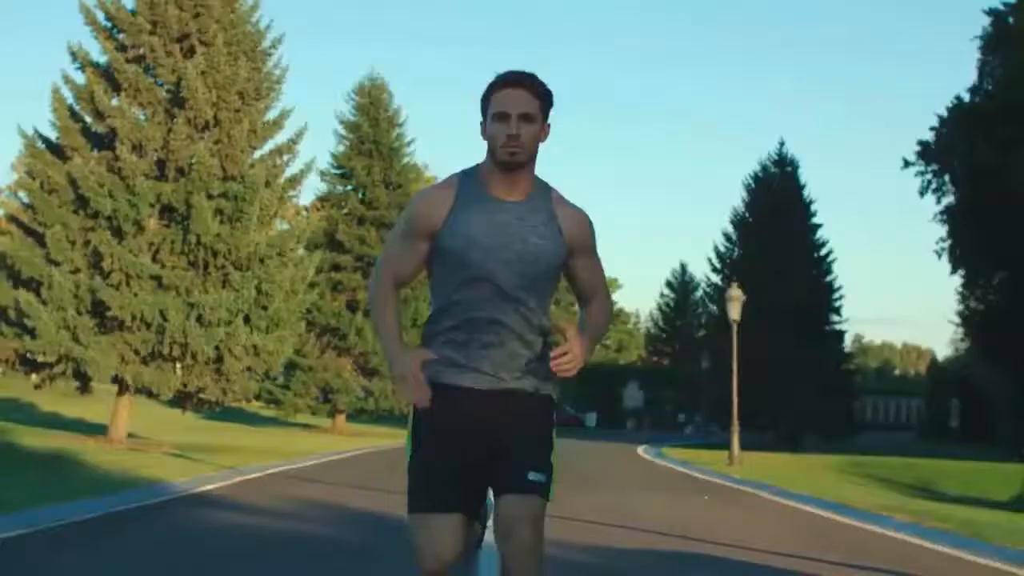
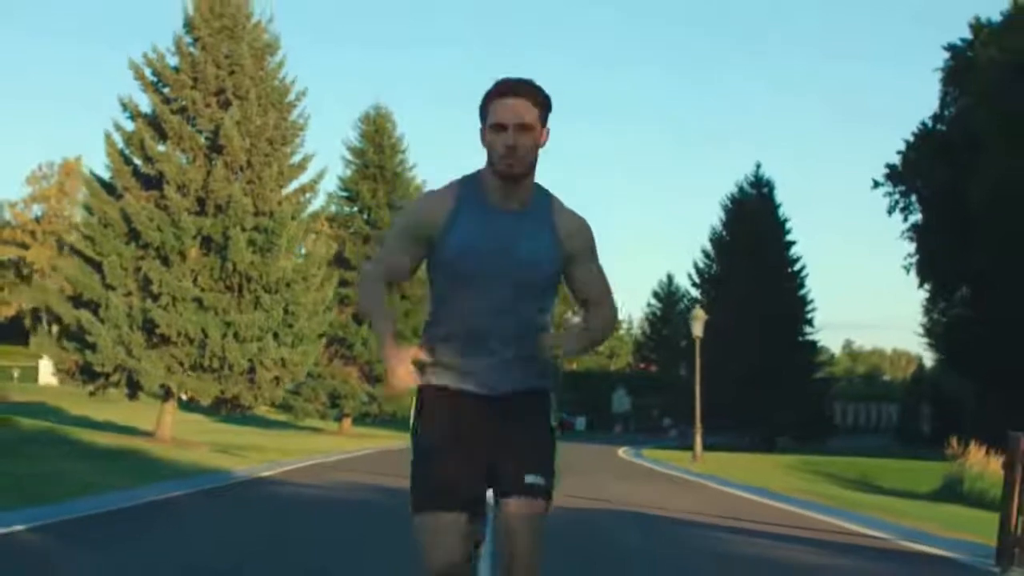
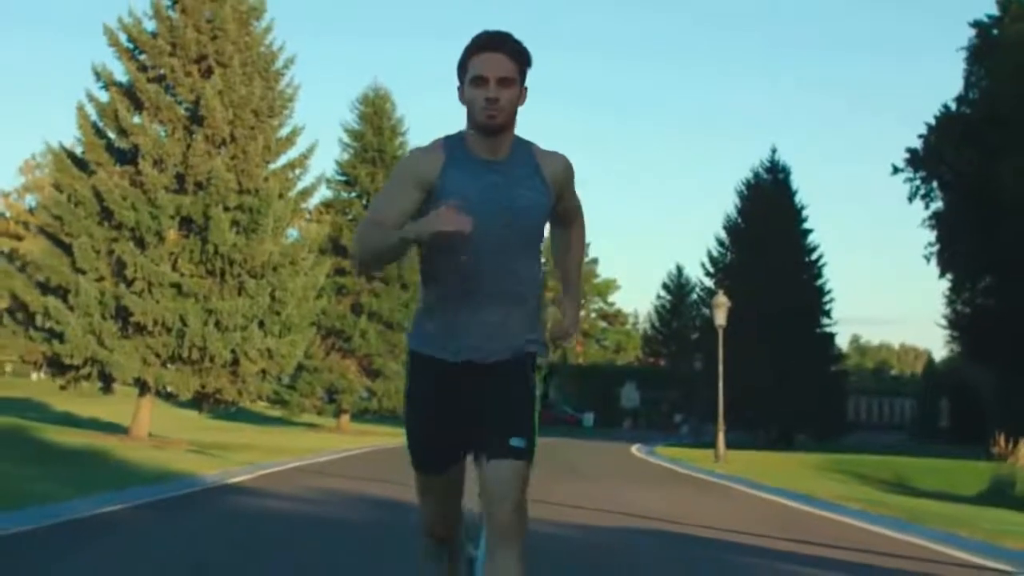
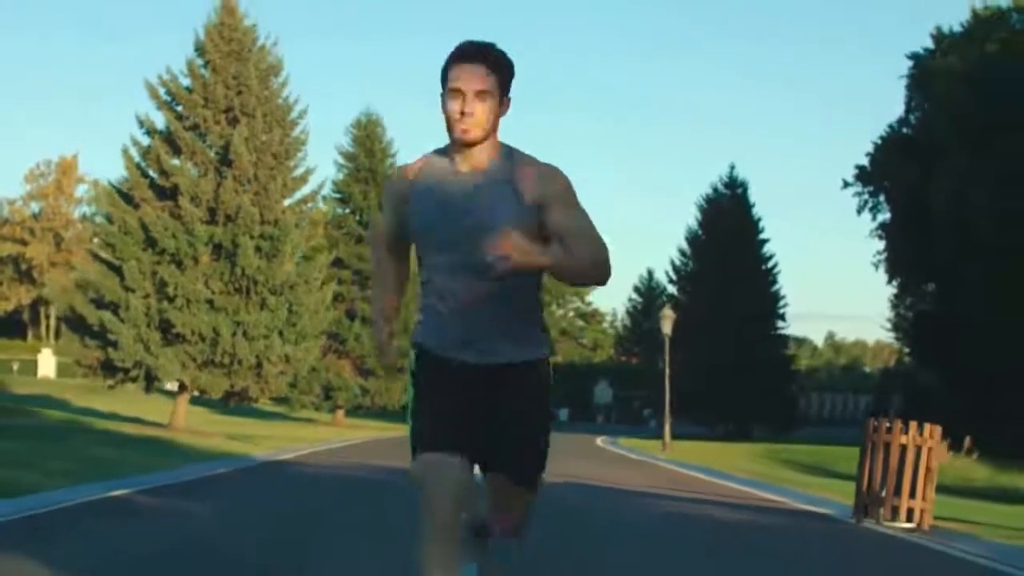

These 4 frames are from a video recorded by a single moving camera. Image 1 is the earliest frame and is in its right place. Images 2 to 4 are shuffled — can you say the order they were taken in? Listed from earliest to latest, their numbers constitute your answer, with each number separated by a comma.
3, 2, 4
